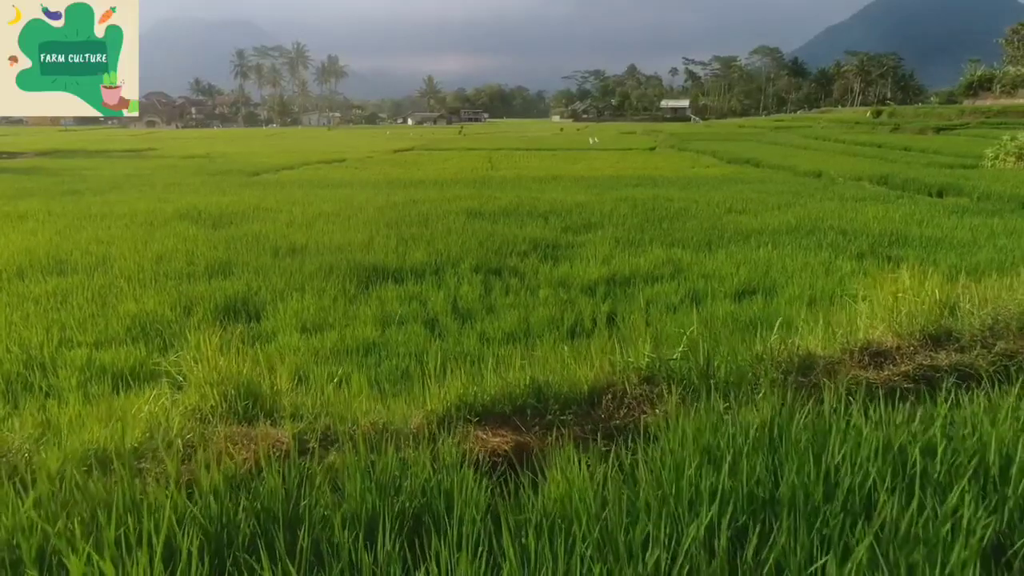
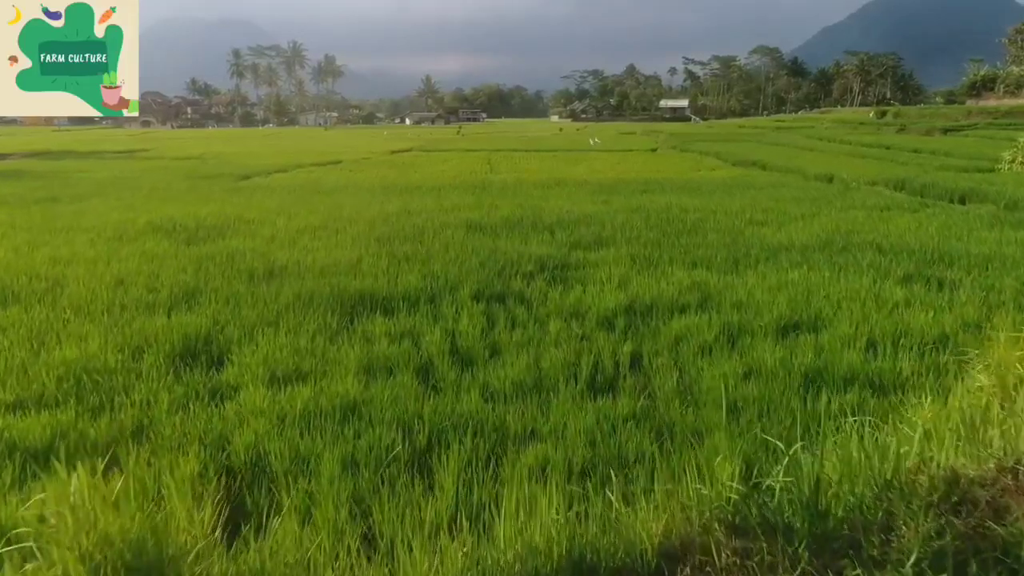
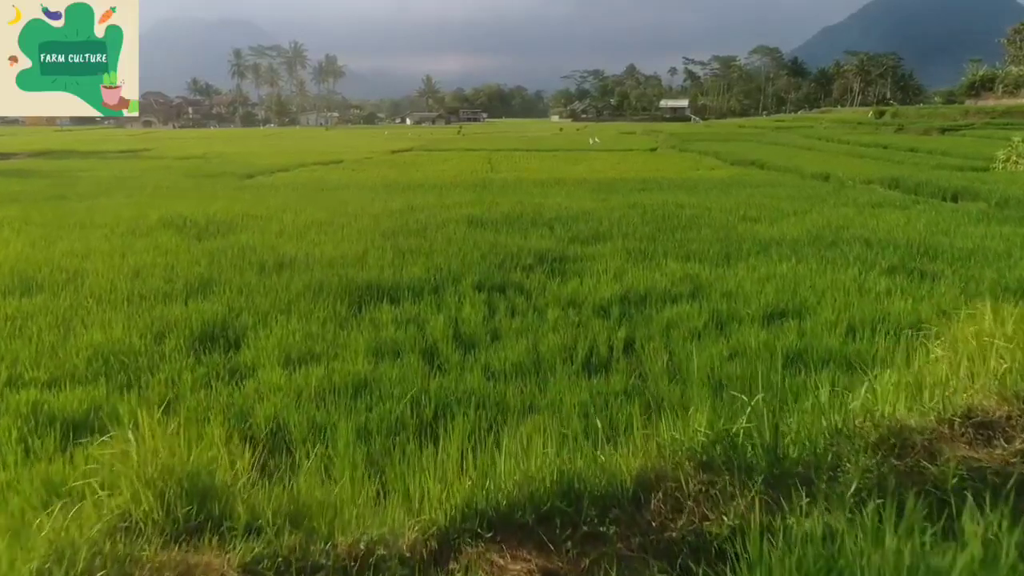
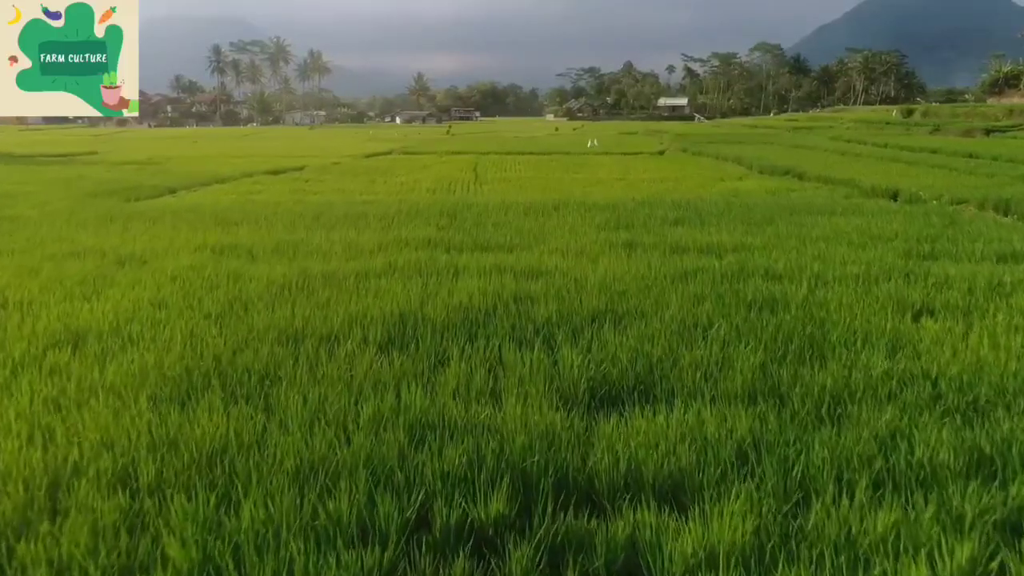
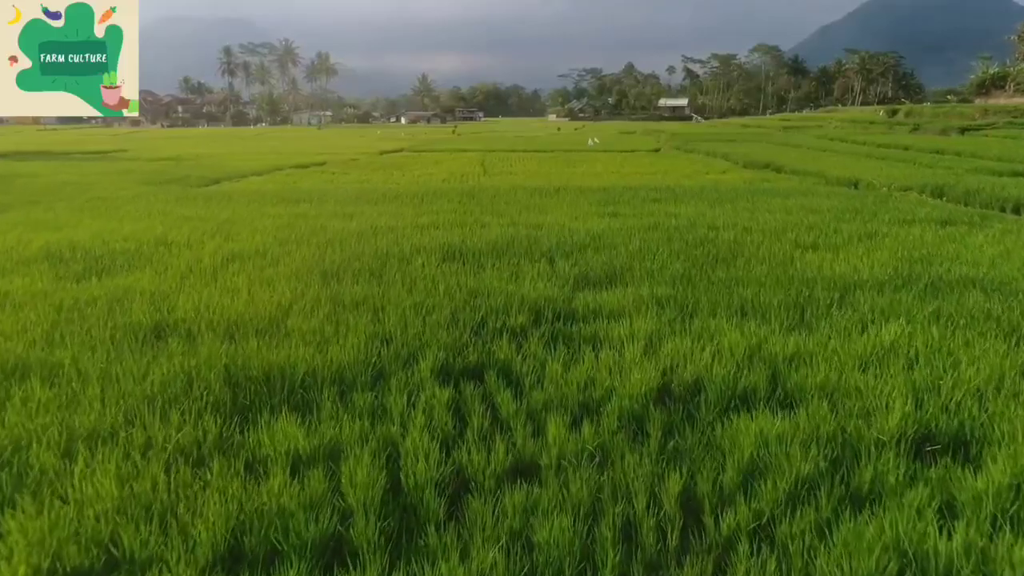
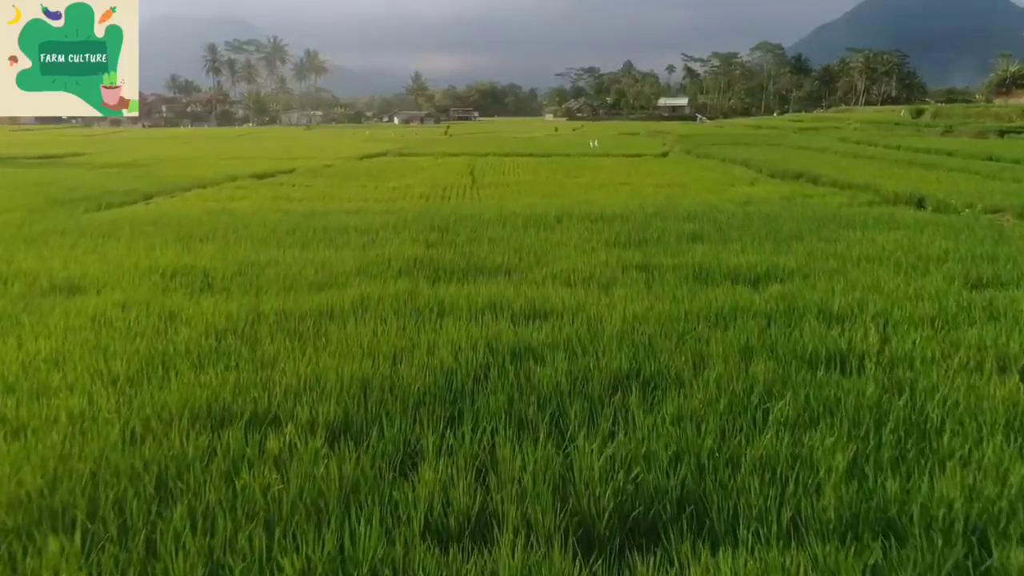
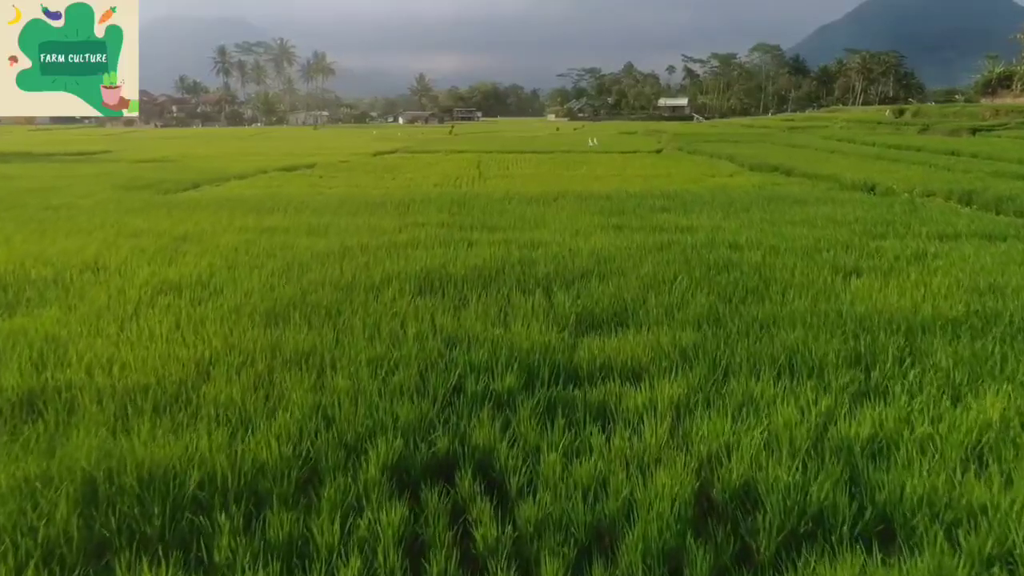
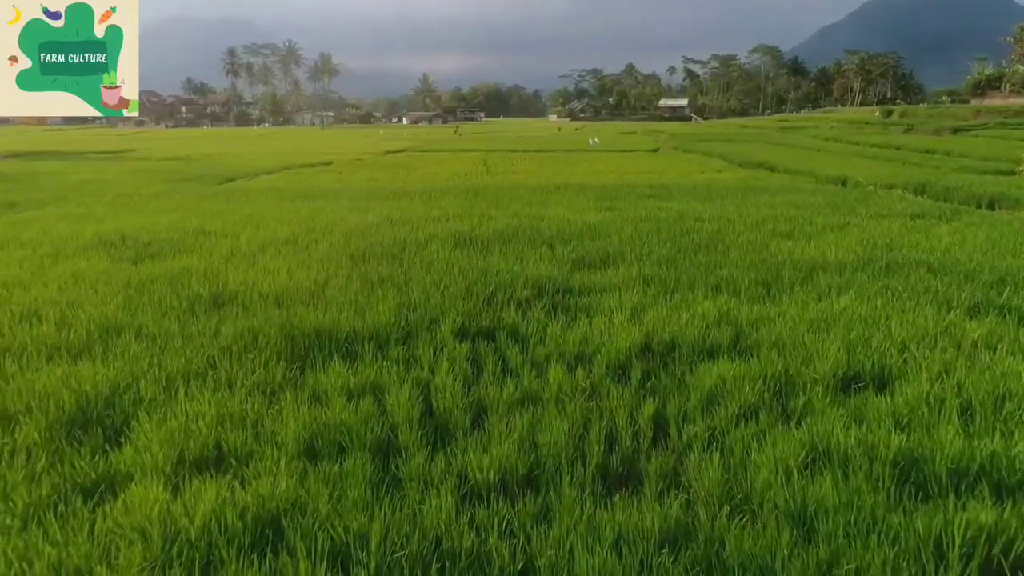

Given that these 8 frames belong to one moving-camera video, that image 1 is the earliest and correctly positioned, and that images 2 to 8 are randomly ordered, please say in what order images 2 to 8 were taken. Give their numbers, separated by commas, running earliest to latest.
3, 2, 8, 5, 7, 4, 6
